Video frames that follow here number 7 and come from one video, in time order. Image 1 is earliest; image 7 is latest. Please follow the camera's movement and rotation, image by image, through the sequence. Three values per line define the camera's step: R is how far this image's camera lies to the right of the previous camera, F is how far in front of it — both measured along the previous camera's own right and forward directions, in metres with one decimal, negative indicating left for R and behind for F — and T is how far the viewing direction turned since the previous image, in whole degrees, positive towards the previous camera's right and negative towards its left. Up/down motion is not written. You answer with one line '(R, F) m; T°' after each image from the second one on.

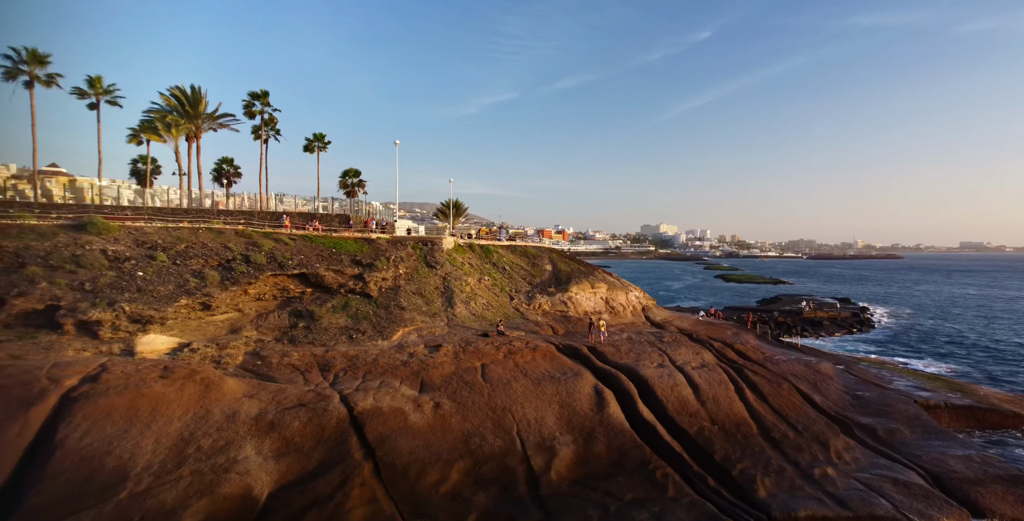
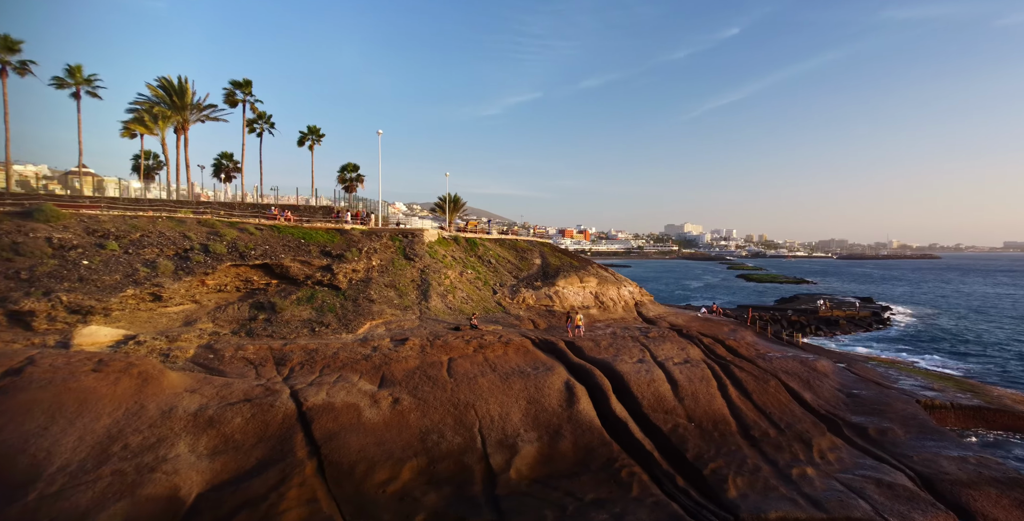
(+1.0, +0.6) m; 0°
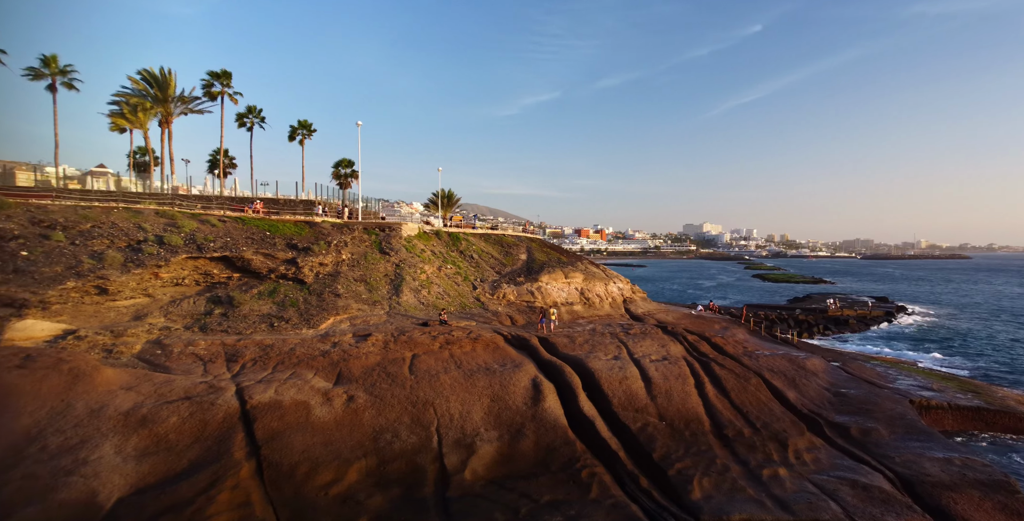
(+0.9, +0.5) m; 0°
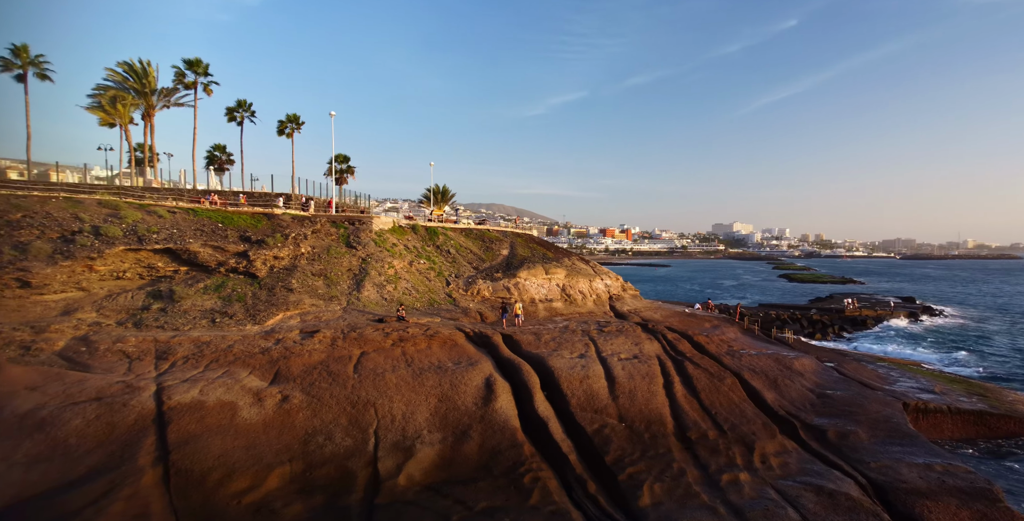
(+1.3, +0.7) m; 0°
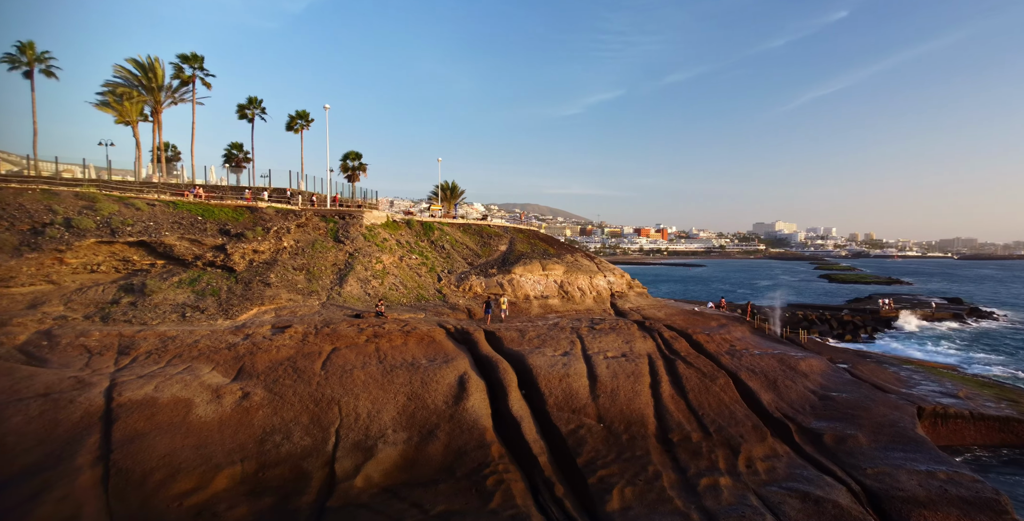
(+1.0, +0.5) m; -1°
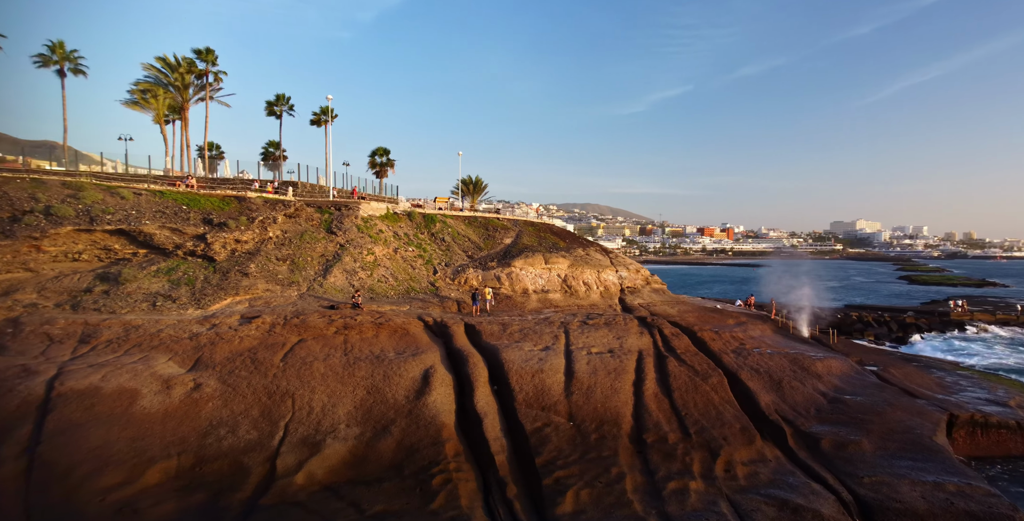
(+1.6, +0.6) m; -3°
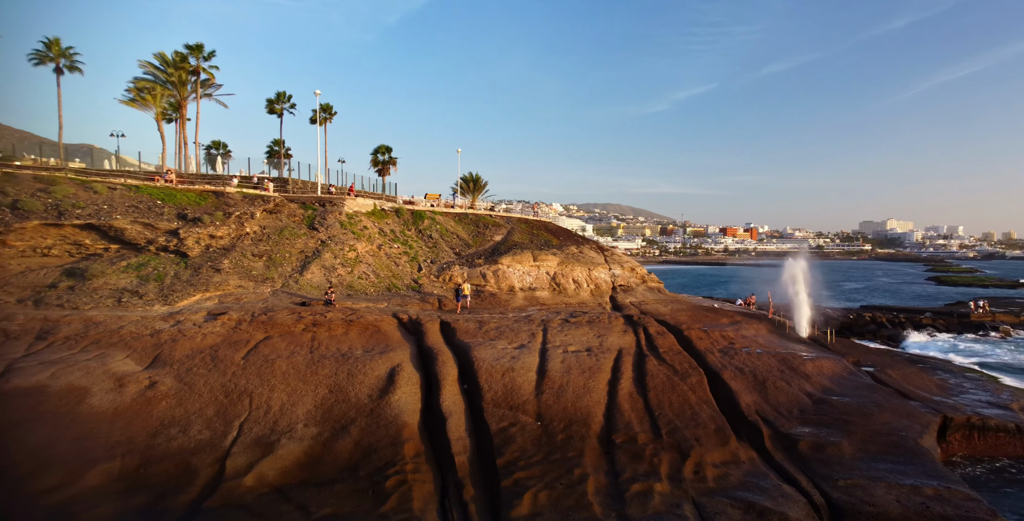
(+0.9, +0.3) m; 0°
